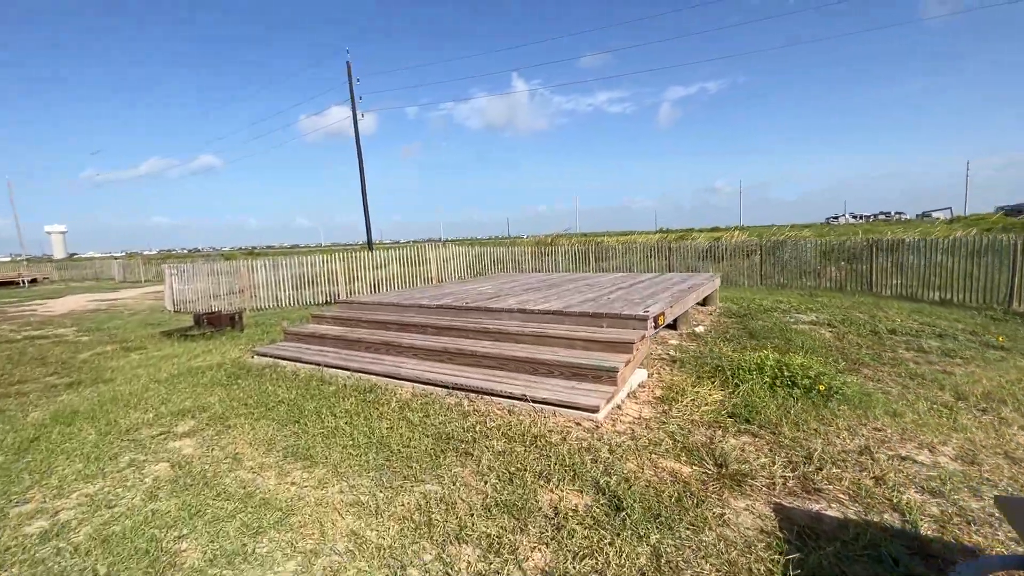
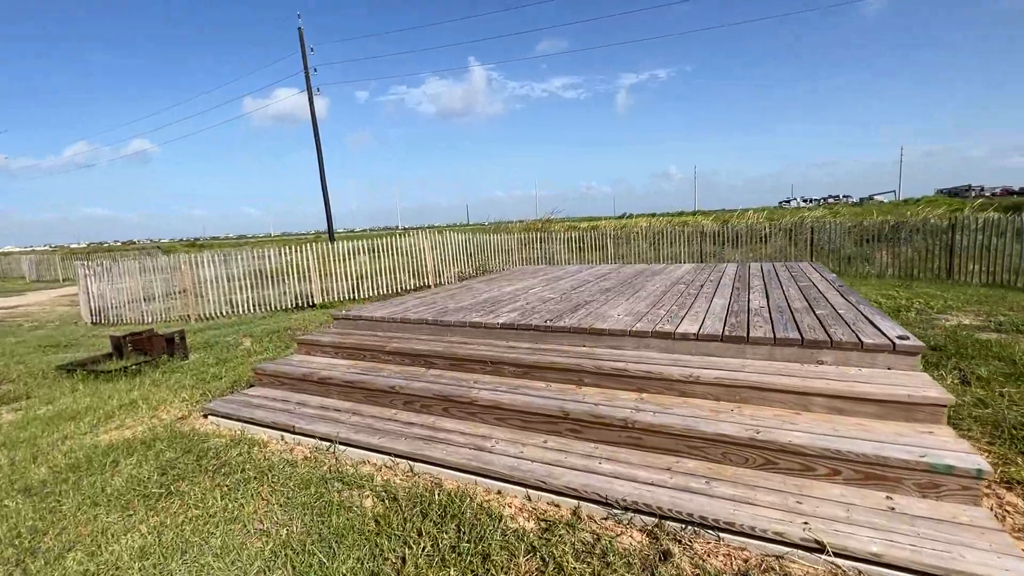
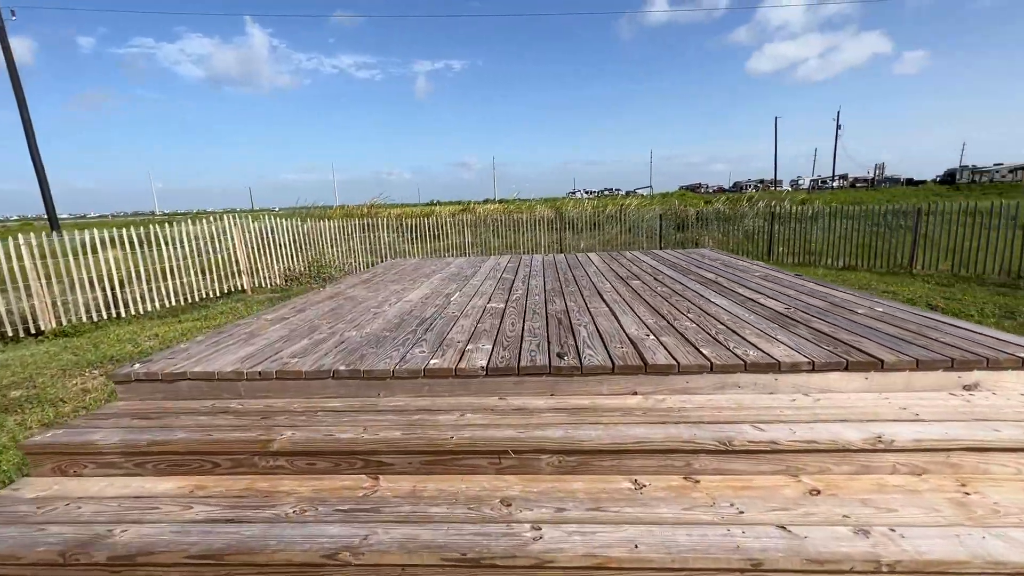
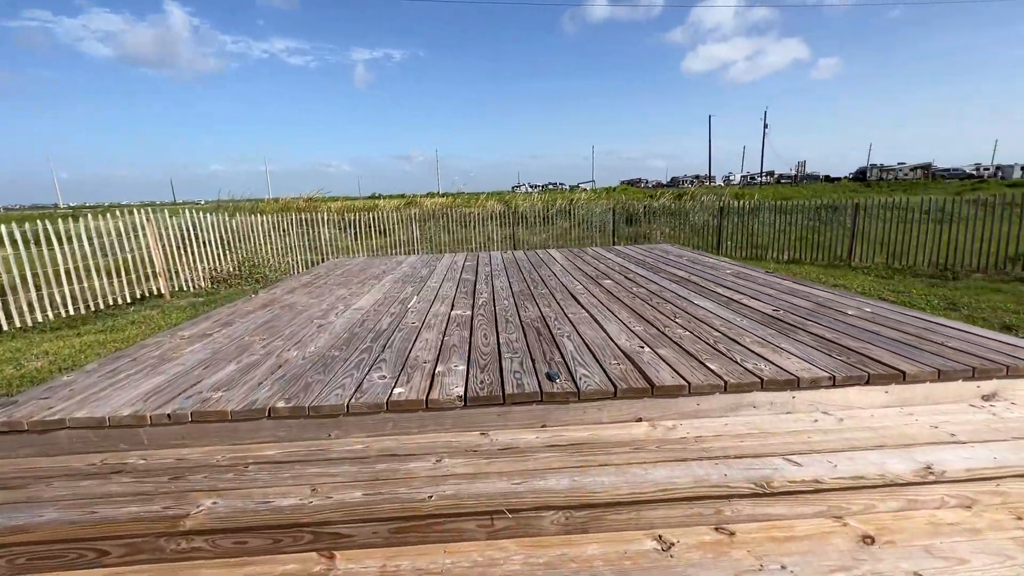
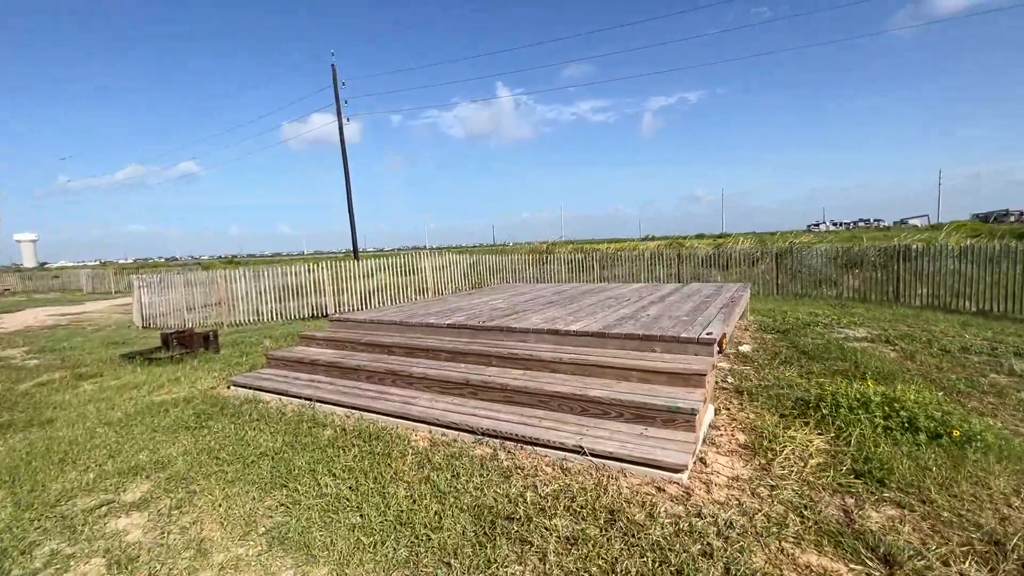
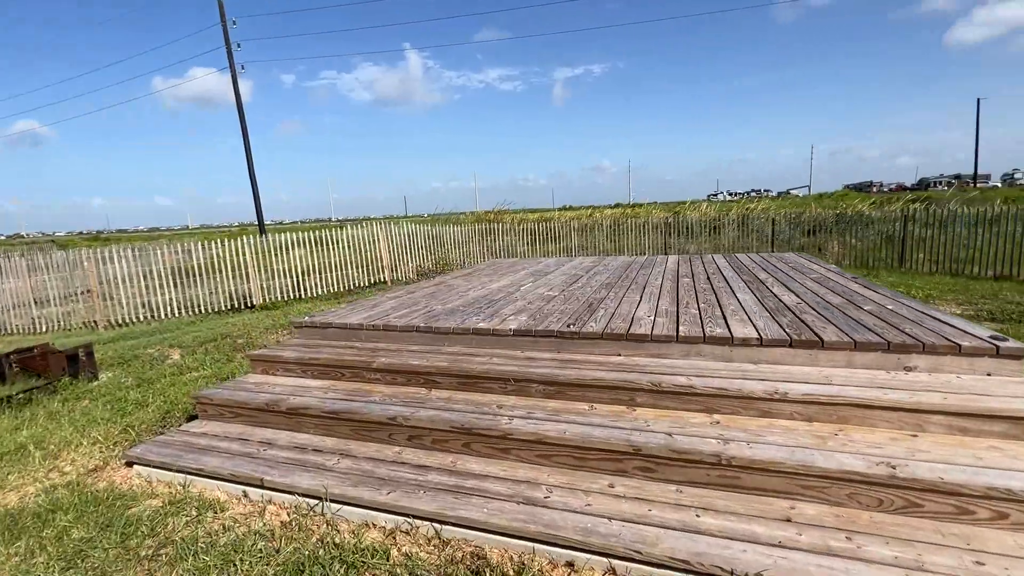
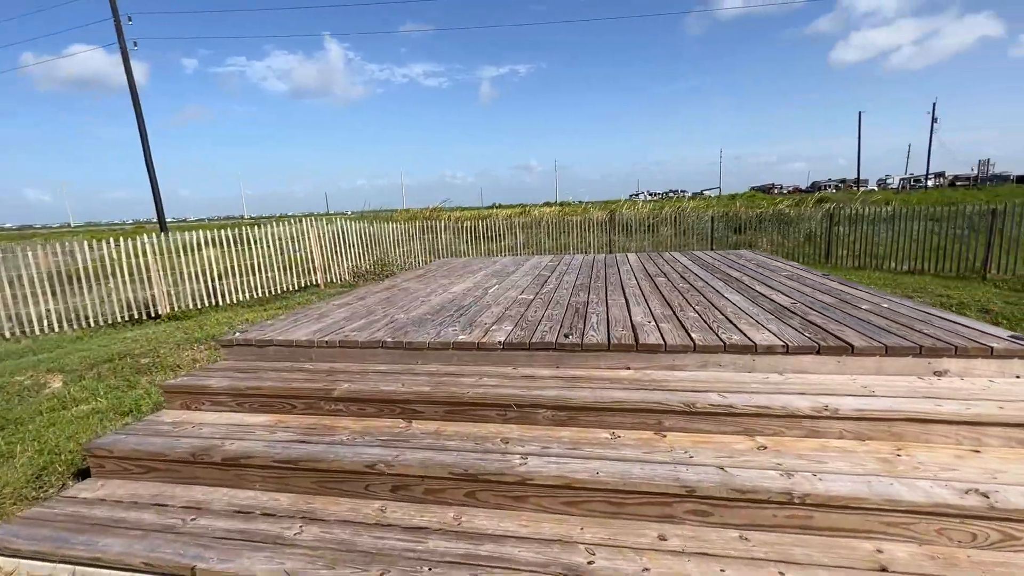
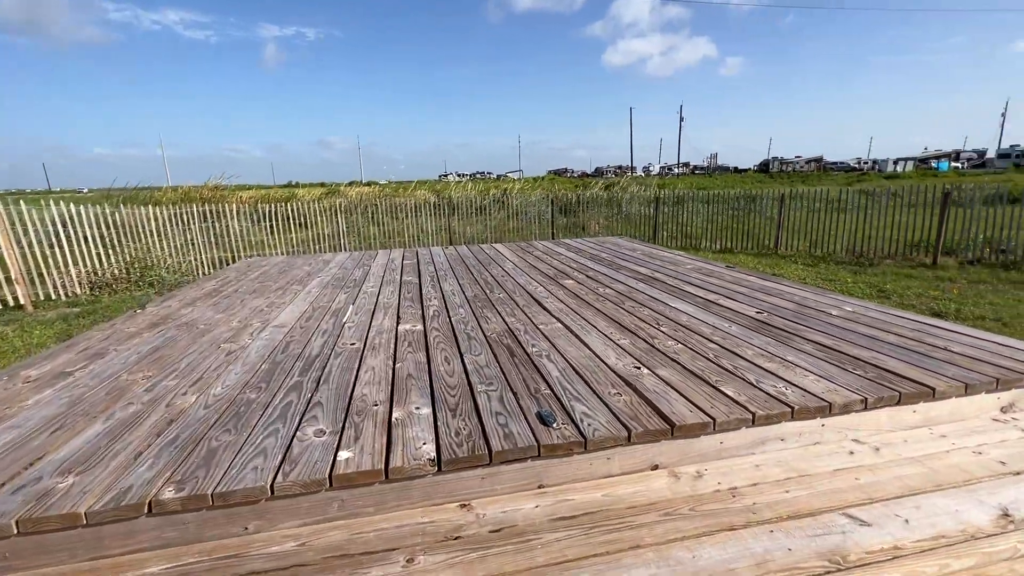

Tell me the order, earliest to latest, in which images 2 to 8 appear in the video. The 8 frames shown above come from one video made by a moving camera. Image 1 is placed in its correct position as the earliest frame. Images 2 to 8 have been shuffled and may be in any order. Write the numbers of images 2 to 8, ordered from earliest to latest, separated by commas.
5, 2, 6, 7, 3, 4, 8
